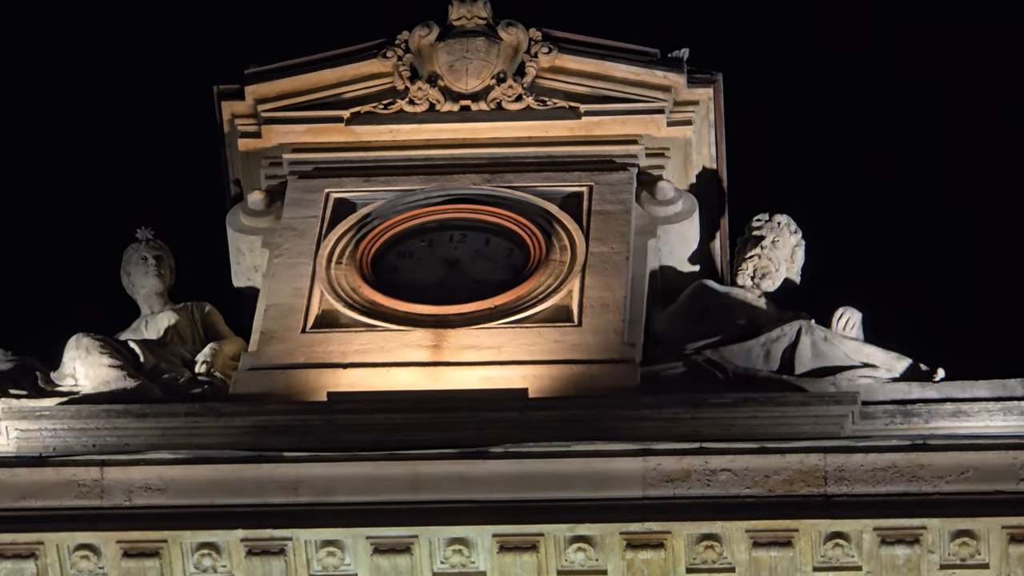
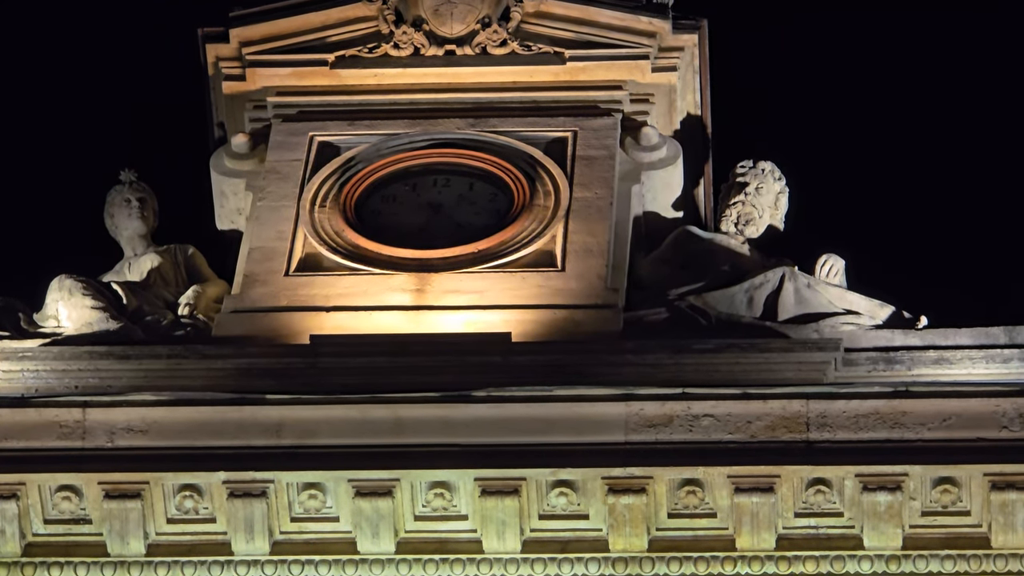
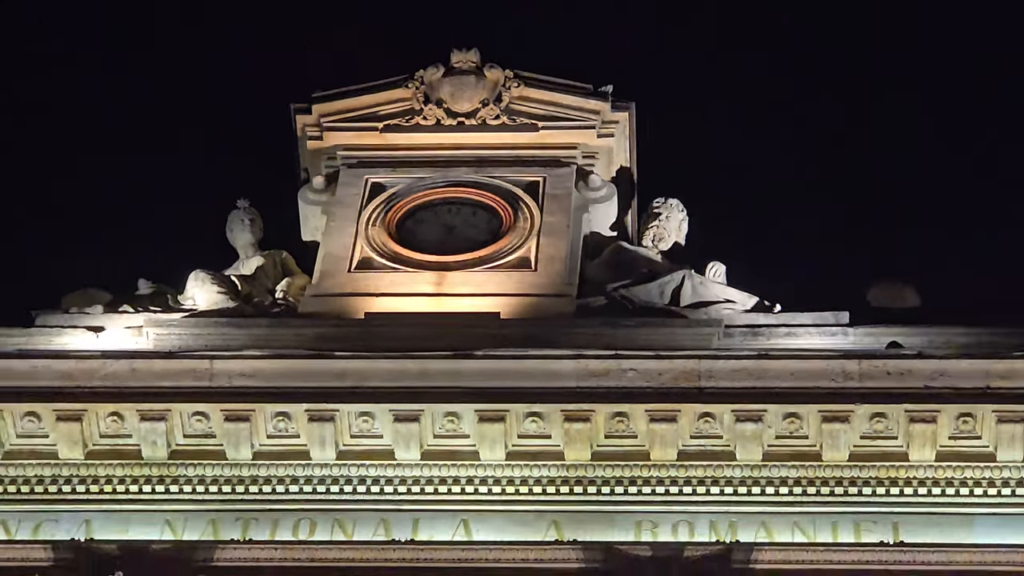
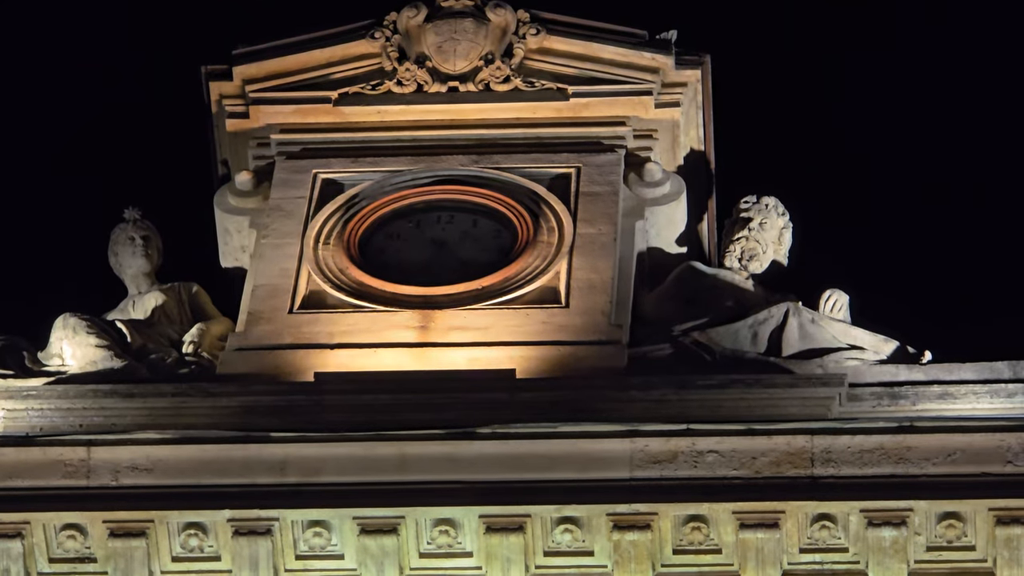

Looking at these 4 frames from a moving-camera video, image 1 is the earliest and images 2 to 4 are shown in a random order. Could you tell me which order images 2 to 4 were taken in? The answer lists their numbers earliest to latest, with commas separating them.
4, 2, 3
